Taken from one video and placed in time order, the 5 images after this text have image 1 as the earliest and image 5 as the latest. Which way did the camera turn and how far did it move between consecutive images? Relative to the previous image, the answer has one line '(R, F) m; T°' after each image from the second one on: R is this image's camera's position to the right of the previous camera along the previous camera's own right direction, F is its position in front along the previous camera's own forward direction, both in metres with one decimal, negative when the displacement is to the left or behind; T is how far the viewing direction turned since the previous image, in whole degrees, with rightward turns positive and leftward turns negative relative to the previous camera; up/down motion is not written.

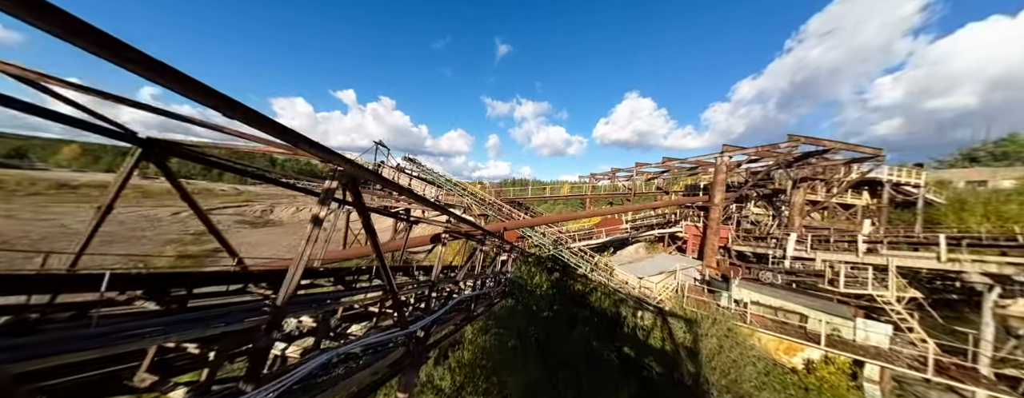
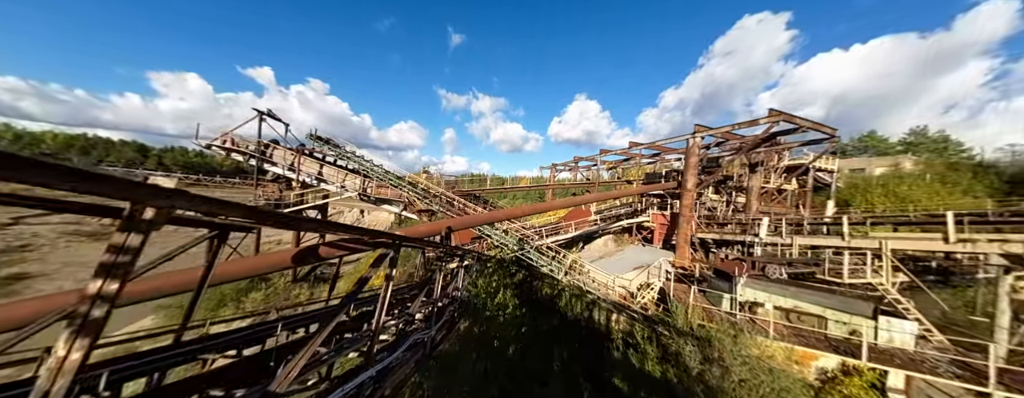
(+0.4, +3.2) m; +9°
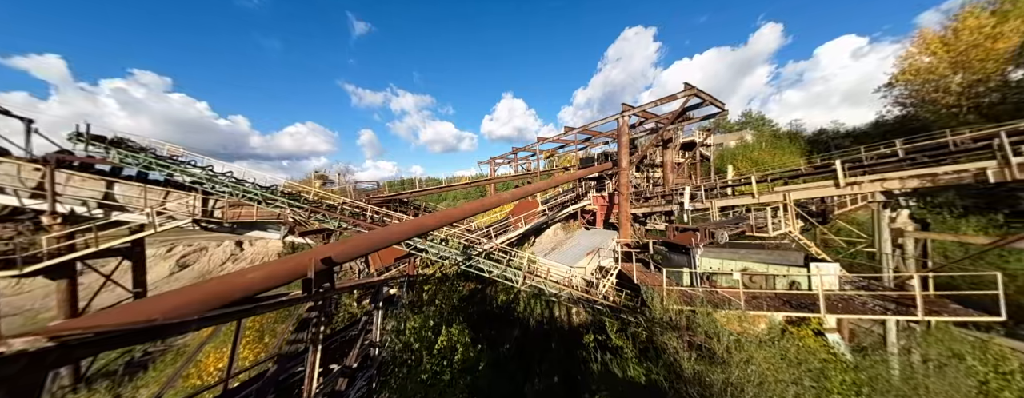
(+0.1, +2.1) m; +14°
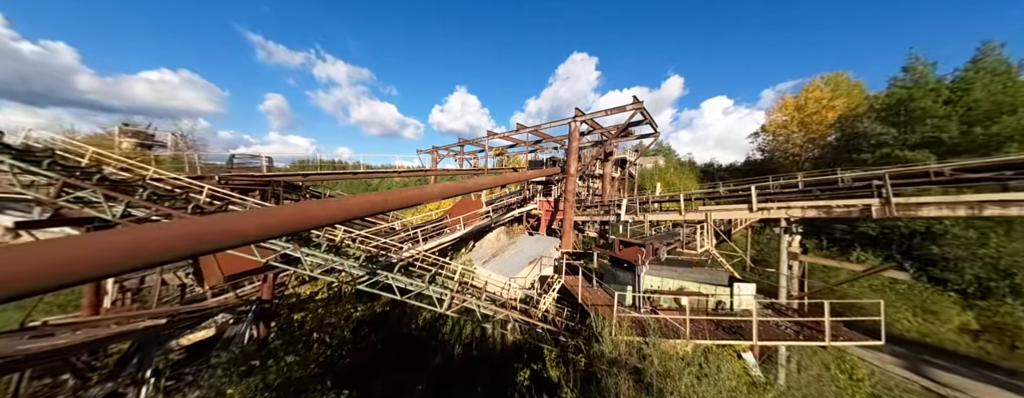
(+0.2, +1.6) m; +14°
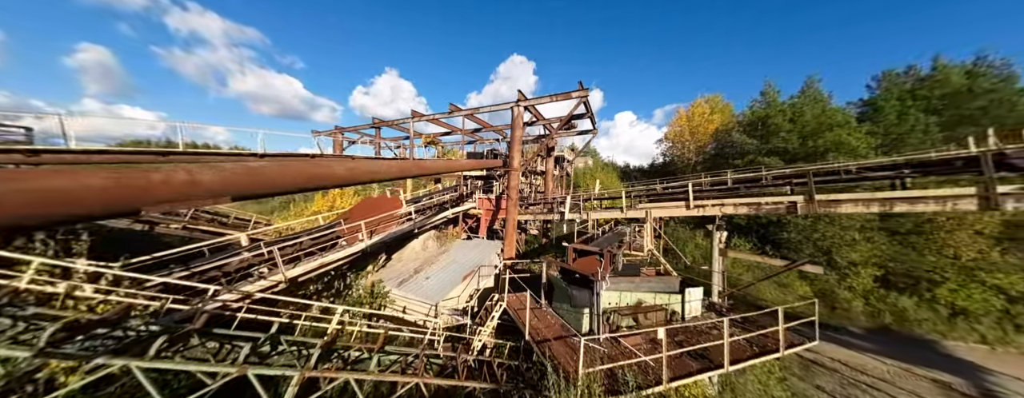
(+0.3, +2.1) m; +15°
